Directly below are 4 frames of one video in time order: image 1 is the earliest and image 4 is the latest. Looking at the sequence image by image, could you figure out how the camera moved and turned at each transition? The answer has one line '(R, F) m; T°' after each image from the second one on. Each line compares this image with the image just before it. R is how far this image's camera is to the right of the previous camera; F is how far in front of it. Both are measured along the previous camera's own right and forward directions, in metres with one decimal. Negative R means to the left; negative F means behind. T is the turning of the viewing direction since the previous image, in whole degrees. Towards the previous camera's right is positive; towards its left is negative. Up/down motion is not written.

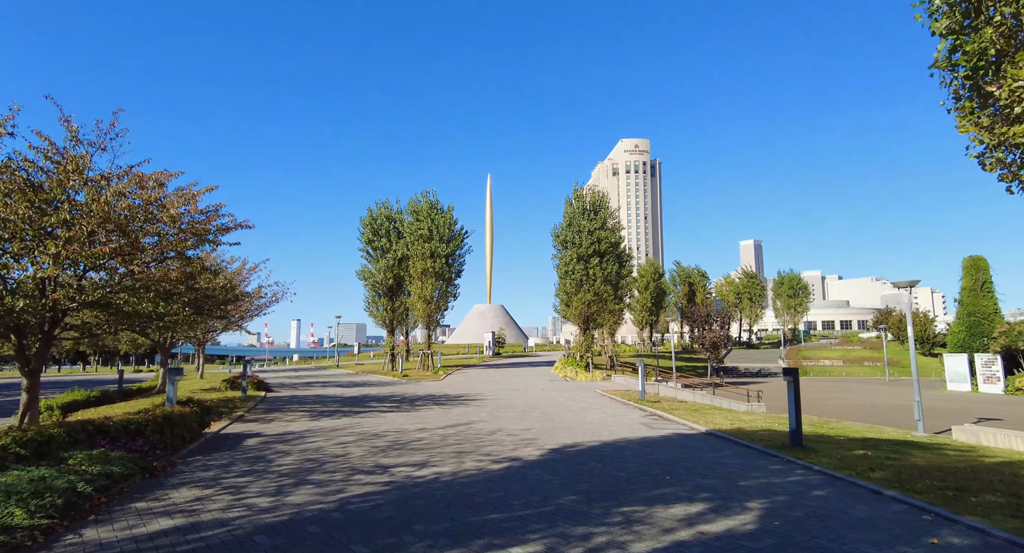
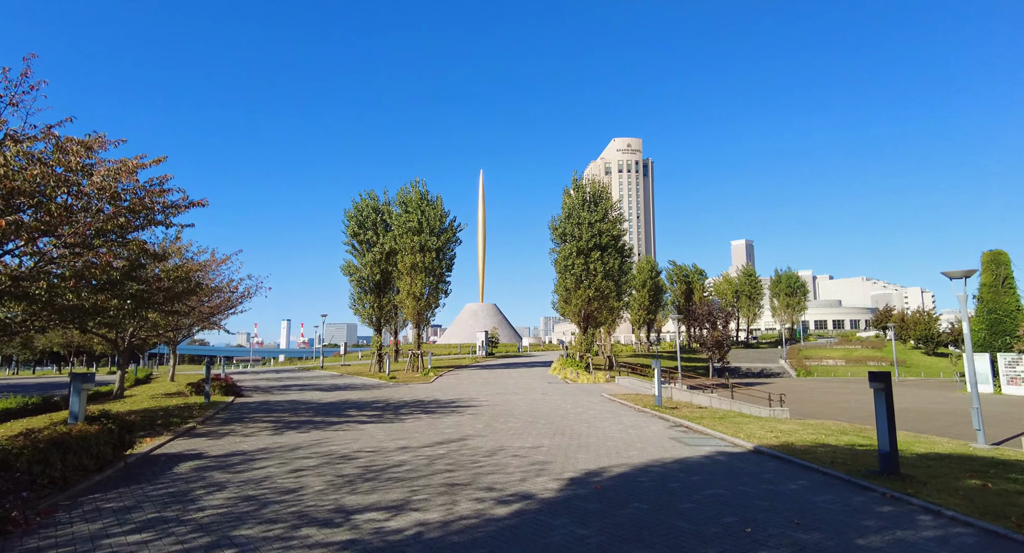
(-0.2, +2.3) m; +1°
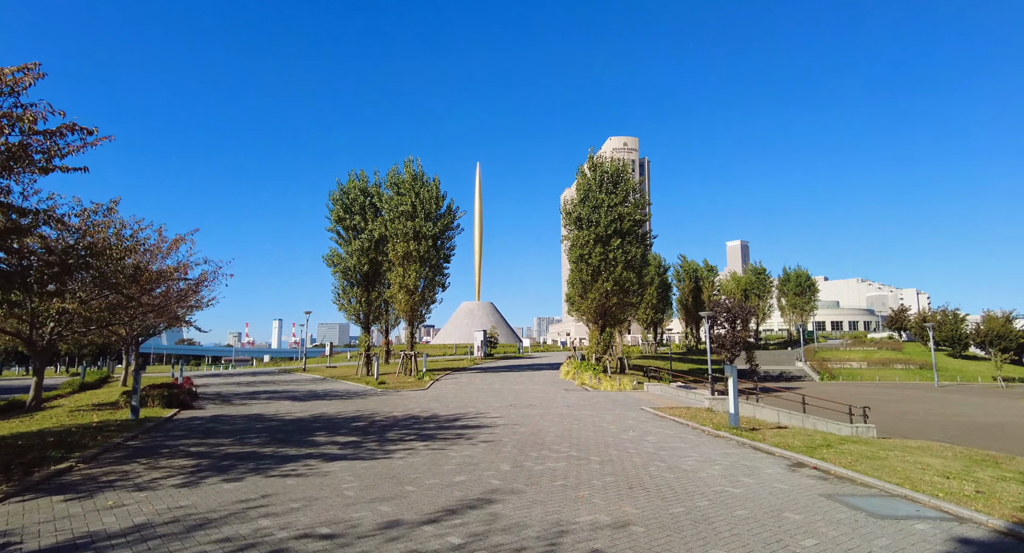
(-0.7, +4.3) m; +1°
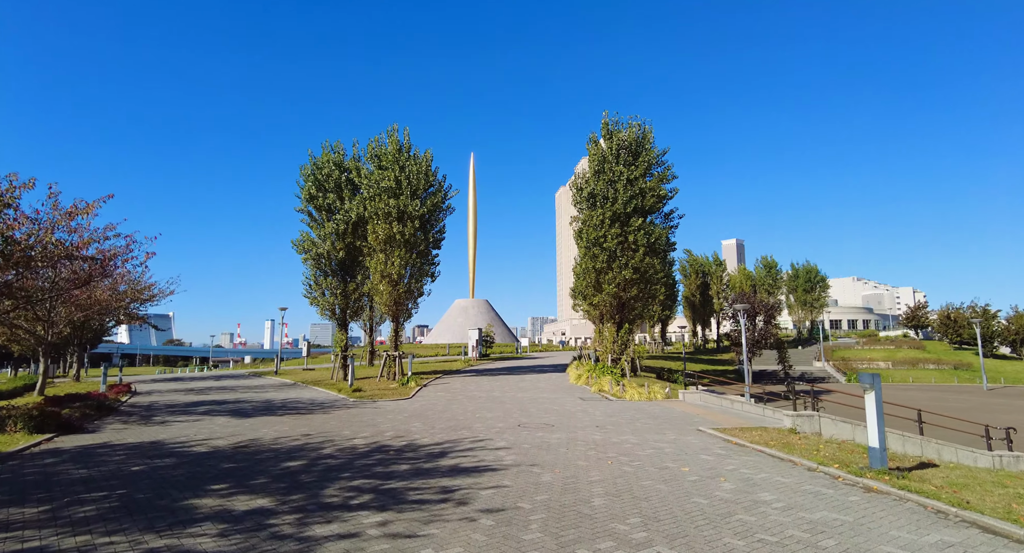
(-0.3, +4.8) m; +1°
